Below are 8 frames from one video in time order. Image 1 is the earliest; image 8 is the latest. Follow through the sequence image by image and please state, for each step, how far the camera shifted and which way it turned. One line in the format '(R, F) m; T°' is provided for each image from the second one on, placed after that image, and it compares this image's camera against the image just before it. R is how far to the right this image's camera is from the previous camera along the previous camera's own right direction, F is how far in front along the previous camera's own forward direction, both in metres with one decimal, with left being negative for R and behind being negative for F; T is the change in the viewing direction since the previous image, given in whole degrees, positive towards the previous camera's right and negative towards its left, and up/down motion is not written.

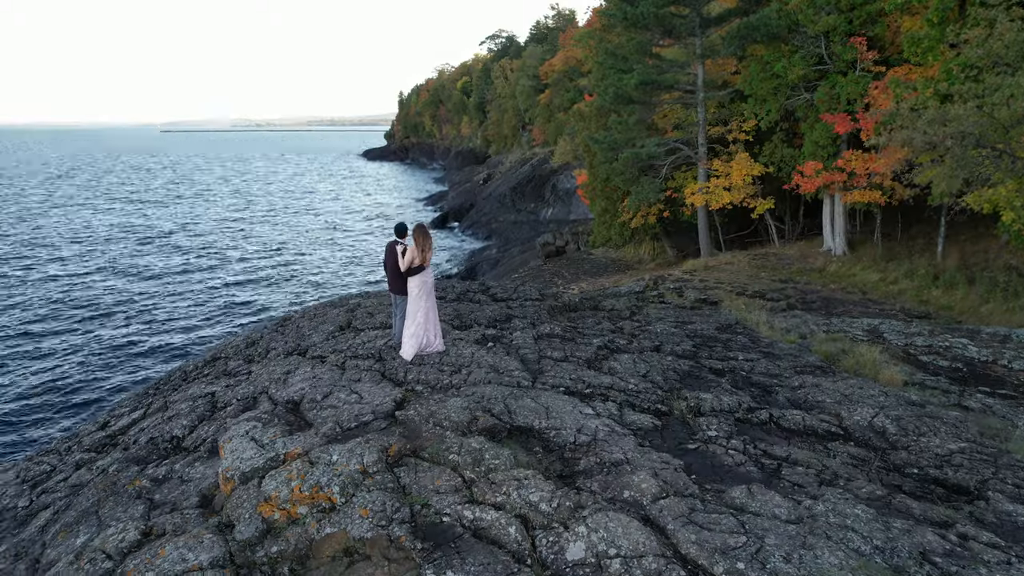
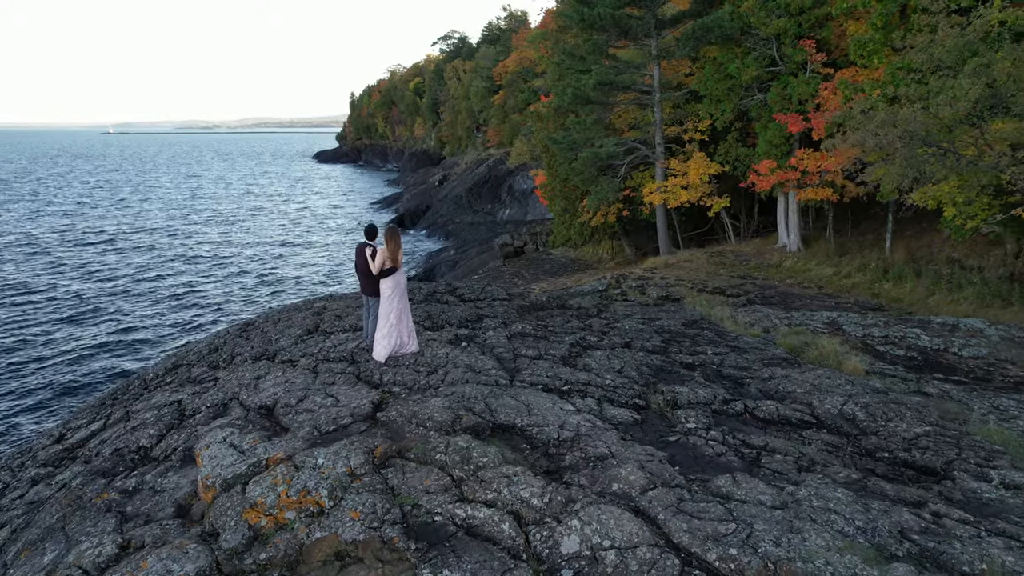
(-0.2, 0.0) m; +4°
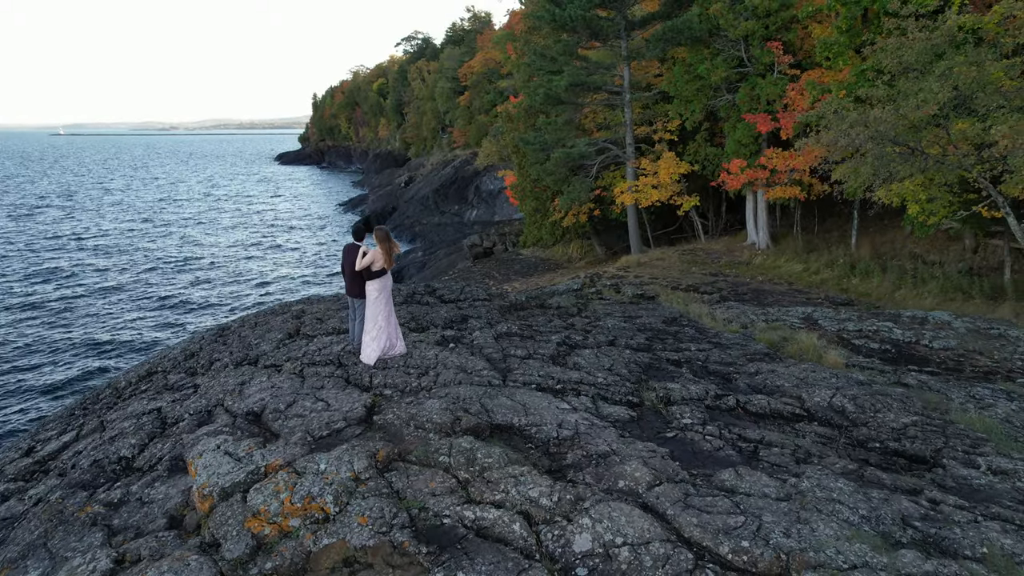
(-0.3, 0.0) m; +3°
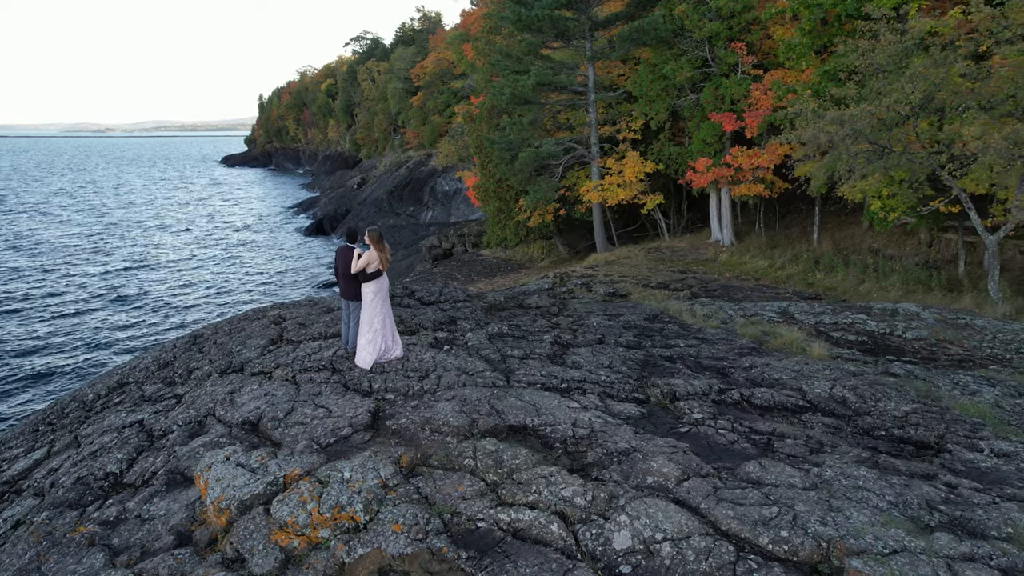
(-0.5, +0.1) m; +4°
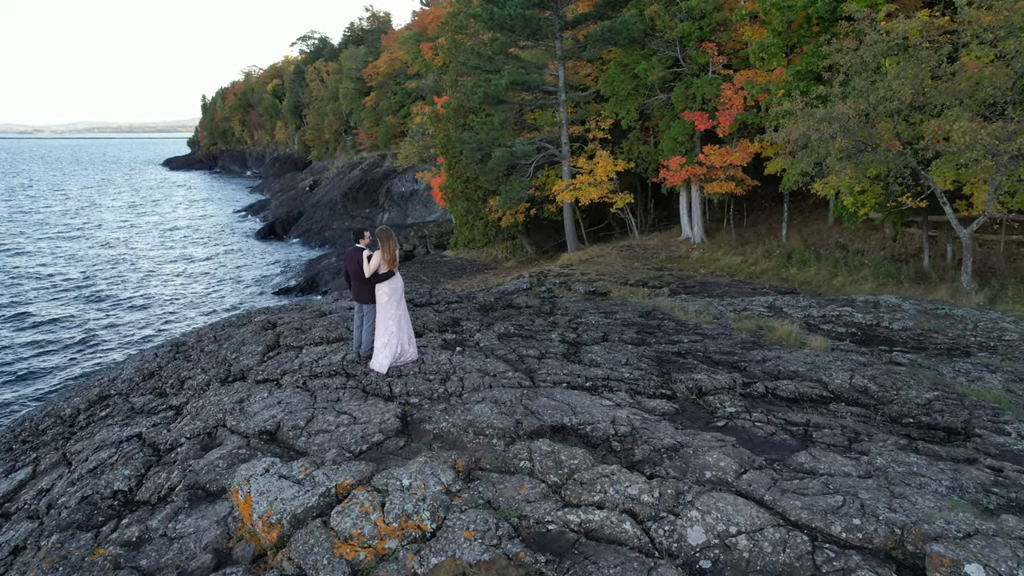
(-0.7, +0.1) m; +4°
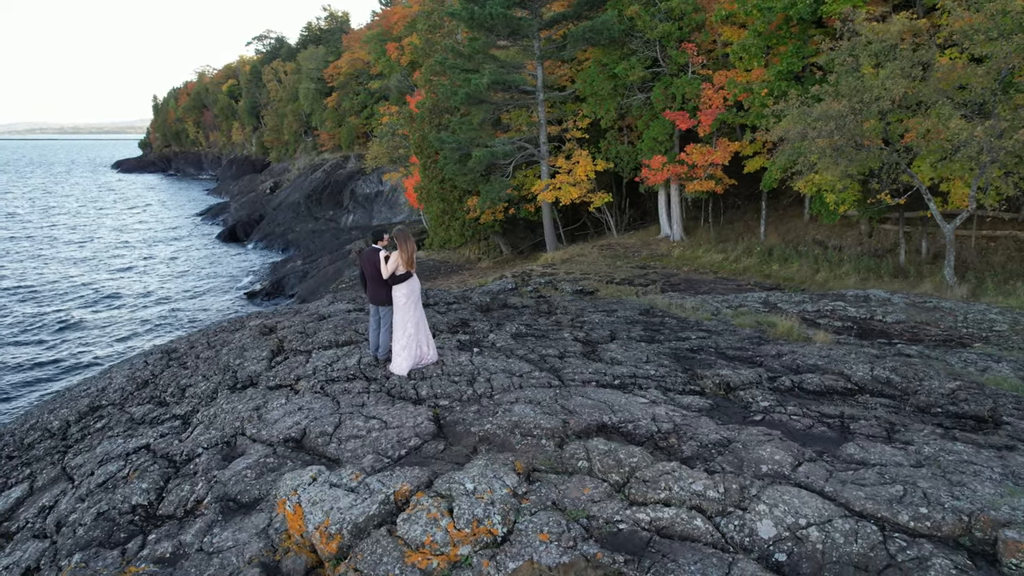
(-0.7, +0.1) m; +3°
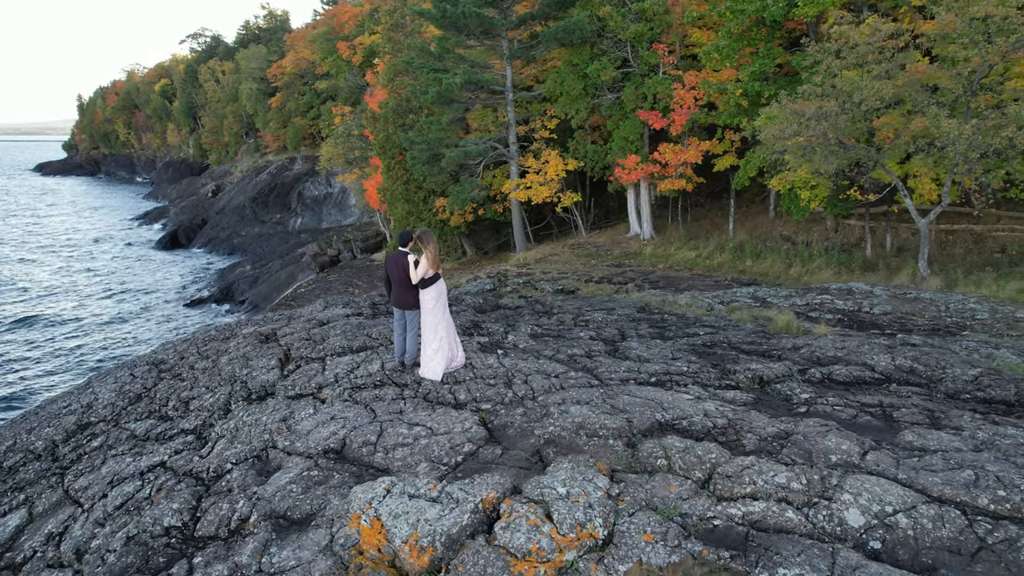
(-0.9, +0.1) m; +5°
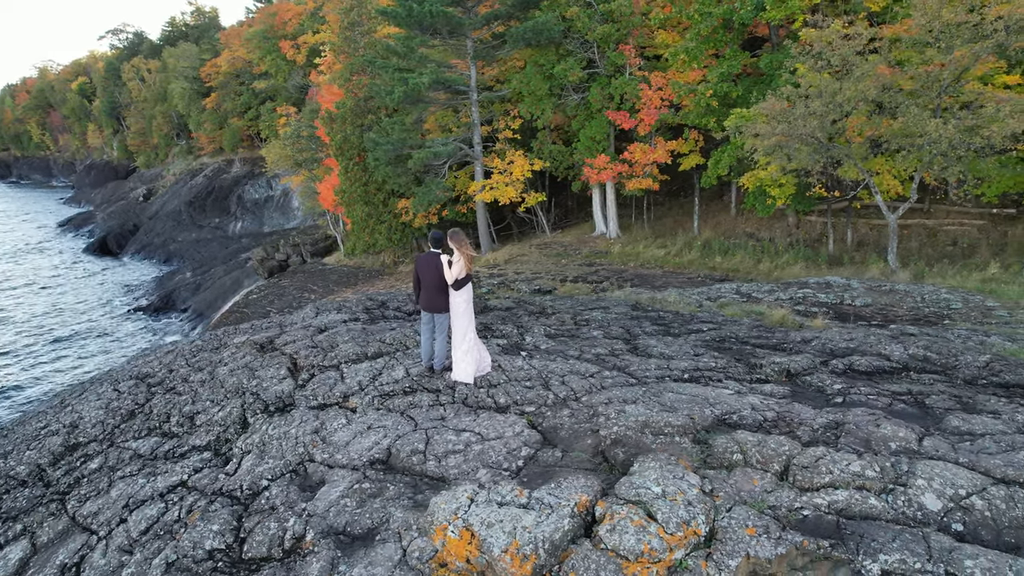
(-1.0, +0.1) m; +5°
